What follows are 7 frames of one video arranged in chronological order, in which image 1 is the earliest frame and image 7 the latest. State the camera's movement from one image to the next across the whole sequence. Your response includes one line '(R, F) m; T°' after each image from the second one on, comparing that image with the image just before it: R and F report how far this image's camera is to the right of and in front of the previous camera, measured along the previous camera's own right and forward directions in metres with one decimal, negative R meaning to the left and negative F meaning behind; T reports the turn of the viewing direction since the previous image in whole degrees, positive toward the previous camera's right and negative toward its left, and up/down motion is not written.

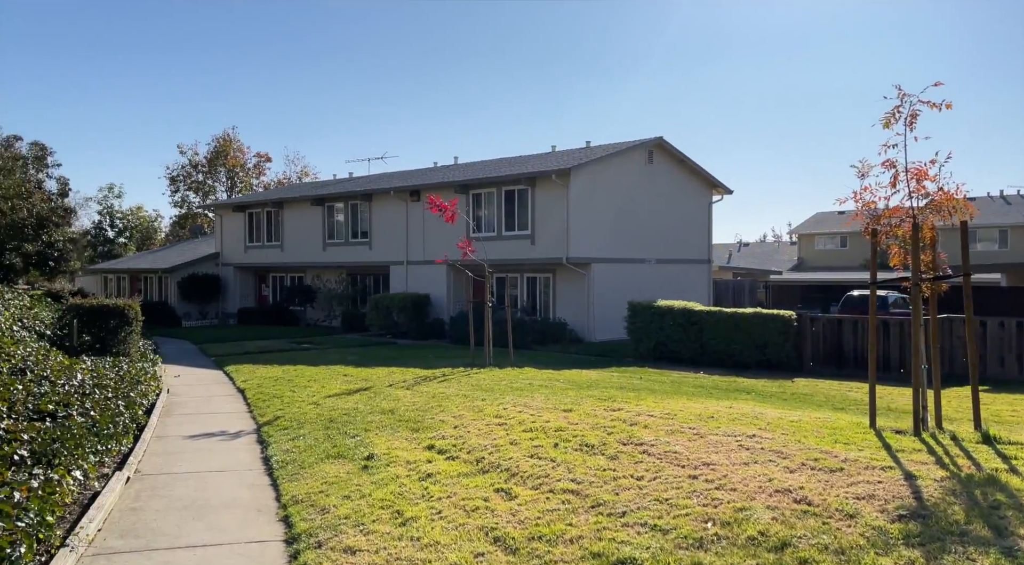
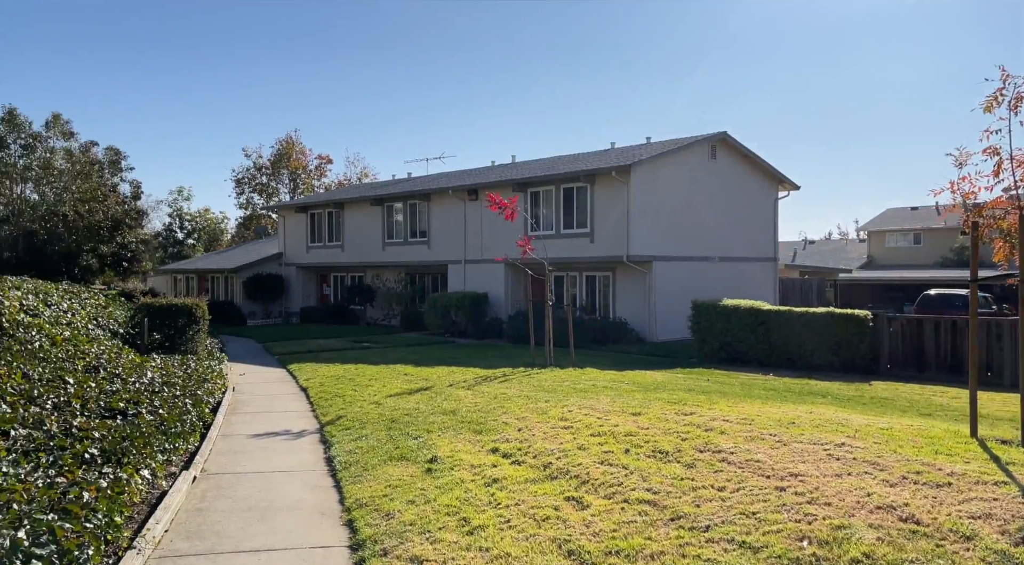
(-0.1, +0.2) m; -4°
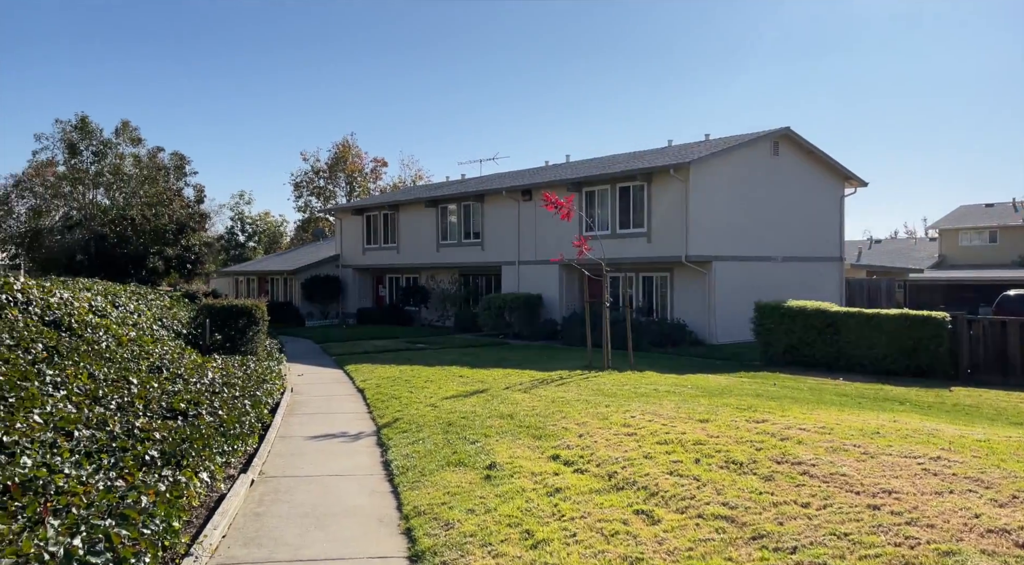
(-0.1, +0.2) m; -4°
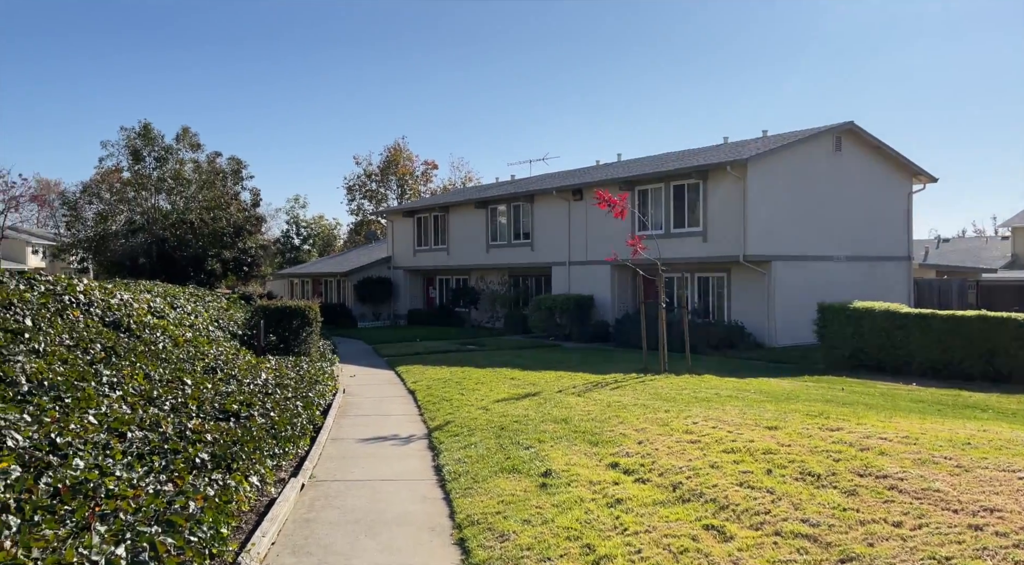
(0.0, +0.2) m; -4°
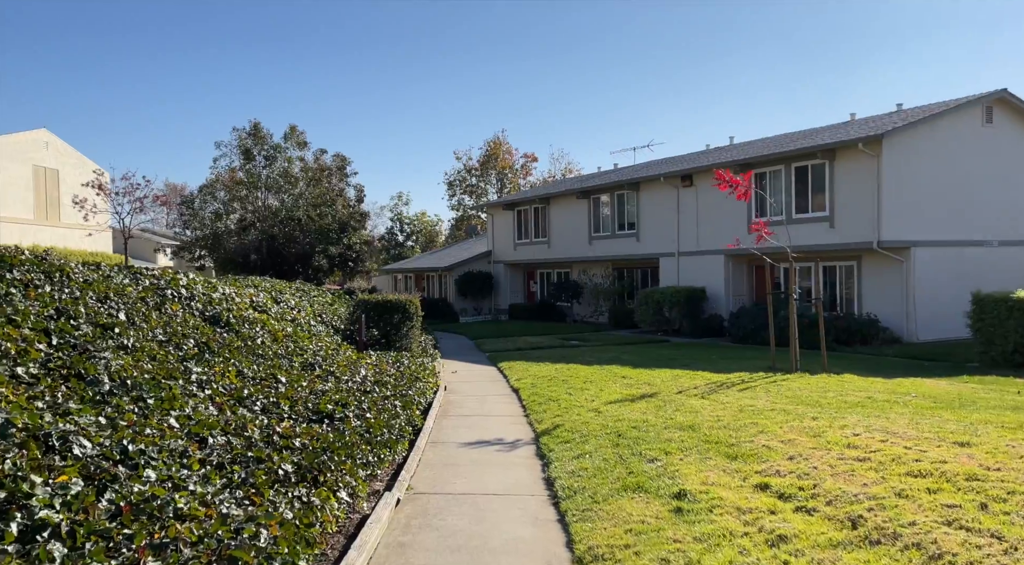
(-0.2, +0.9) m; -8°
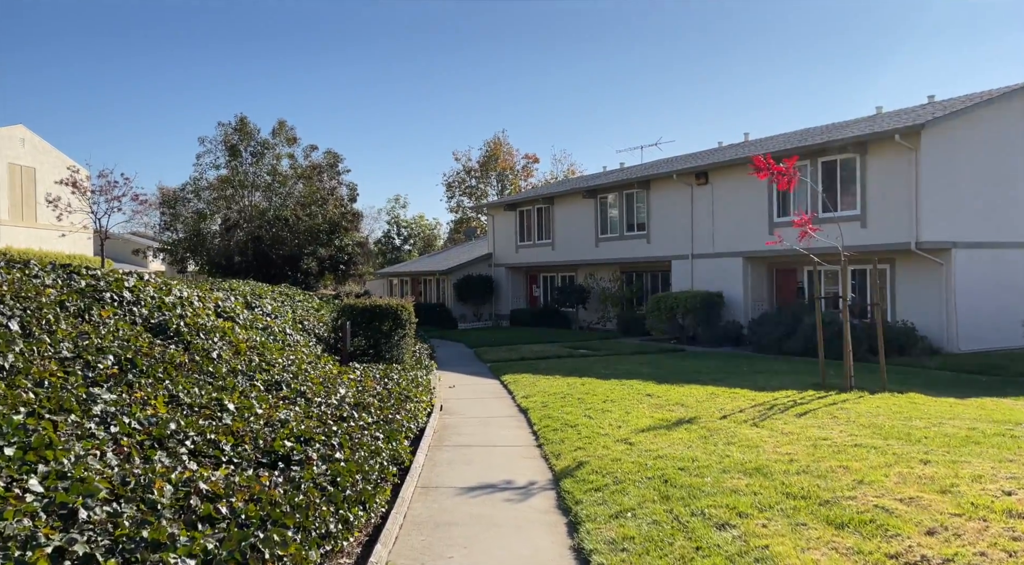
(-0.1, +1.6) m; 0°
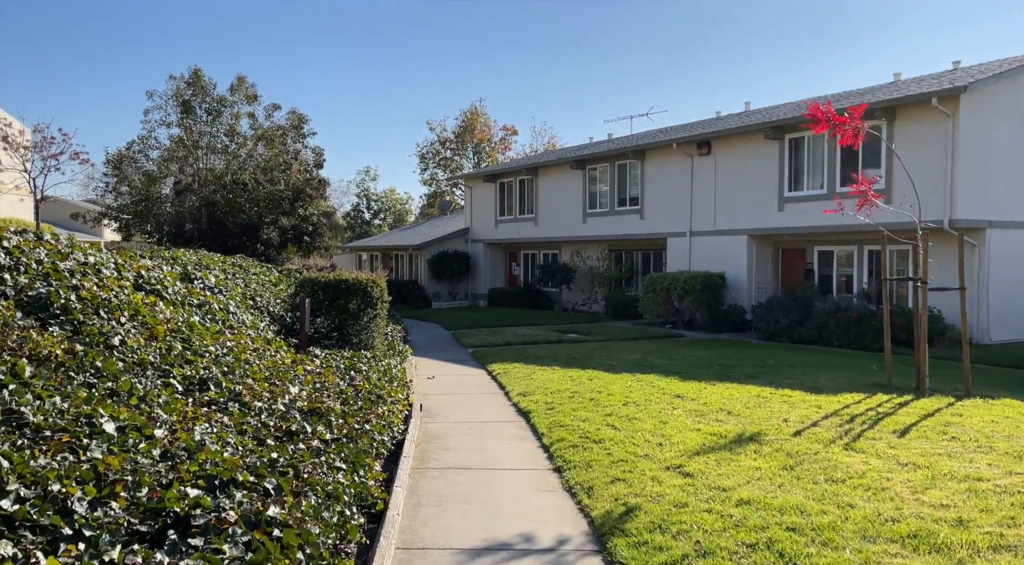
(-0.3, +2.0) m; +2°
